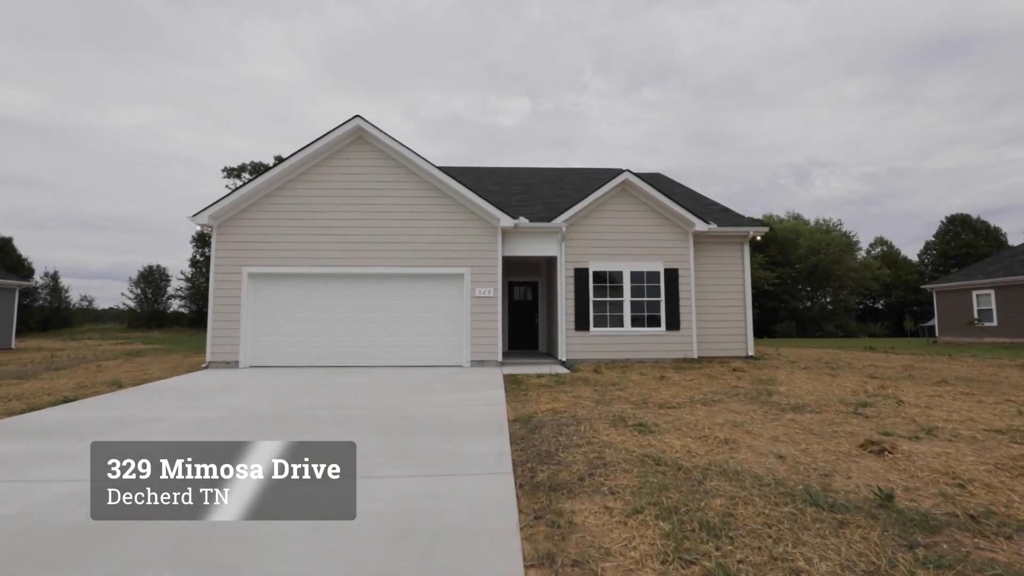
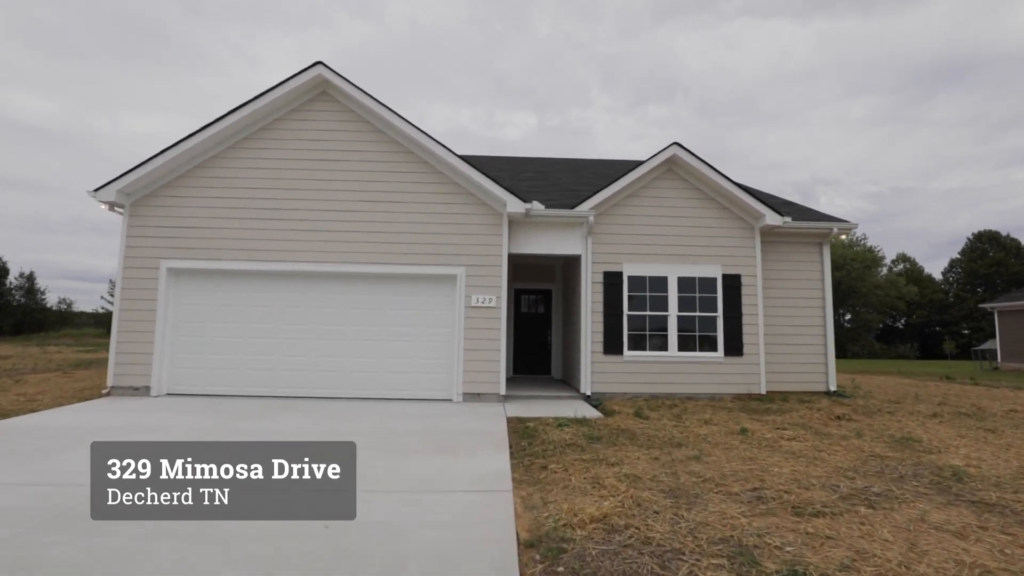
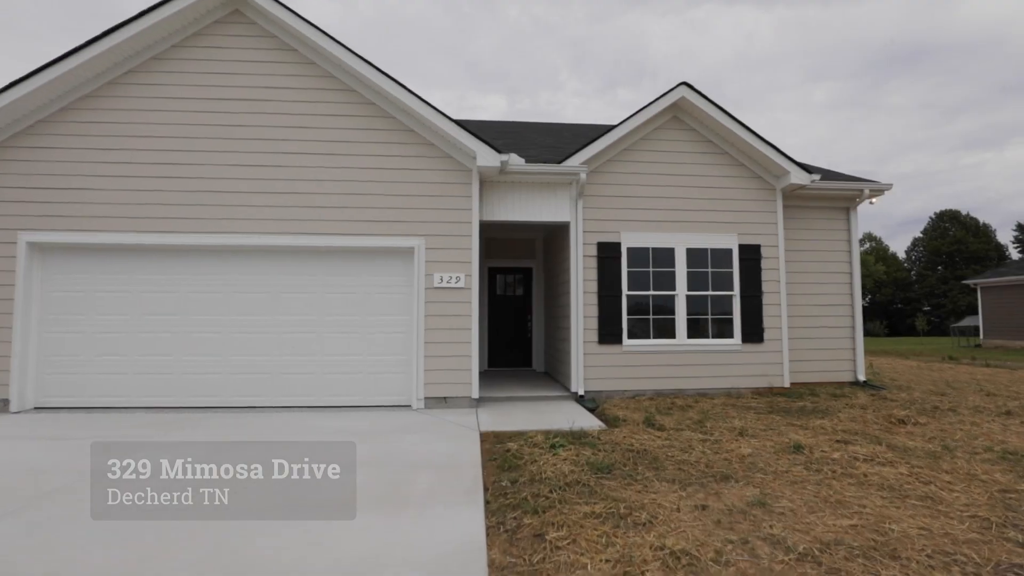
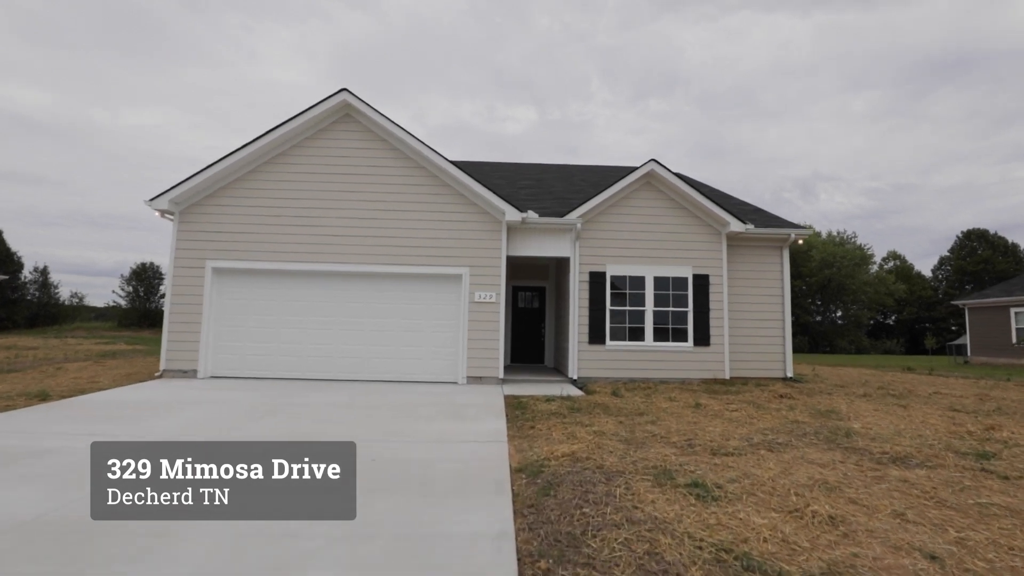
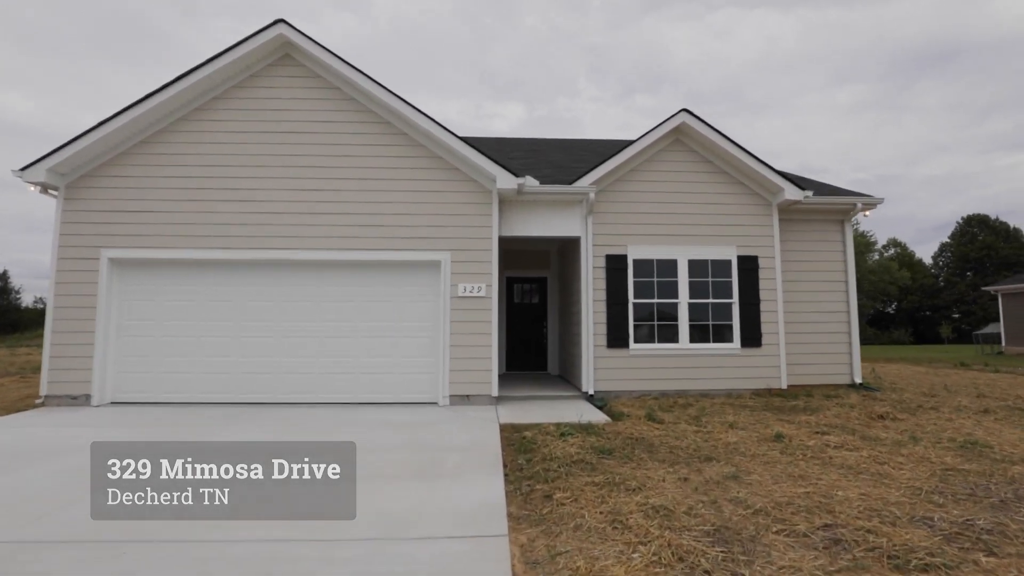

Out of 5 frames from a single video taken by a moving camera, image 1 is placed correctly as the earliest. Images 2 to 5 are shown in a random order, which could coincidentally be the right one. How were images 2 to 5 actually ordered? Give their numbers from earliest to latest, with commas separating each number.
4, 2, 5, 3
